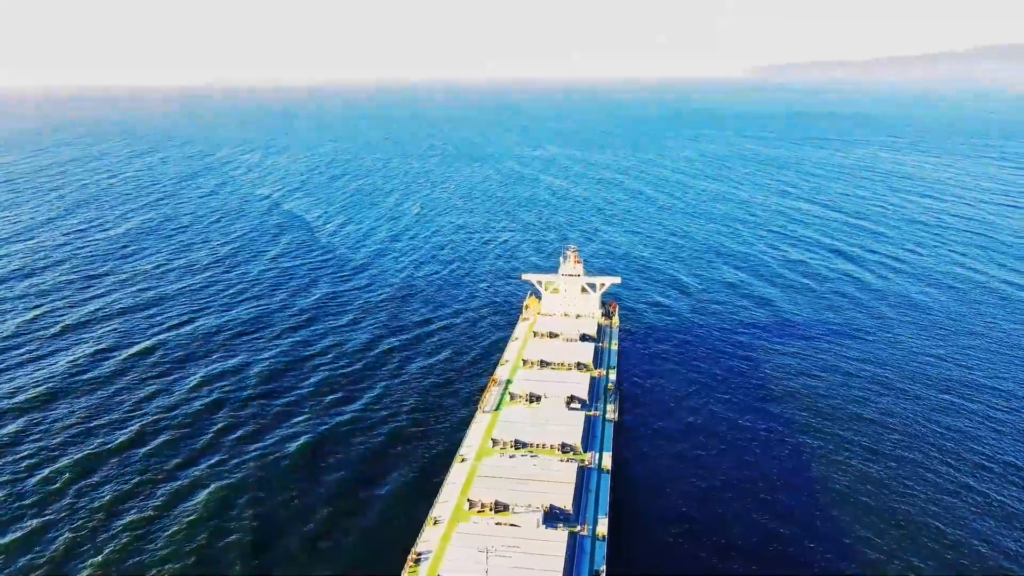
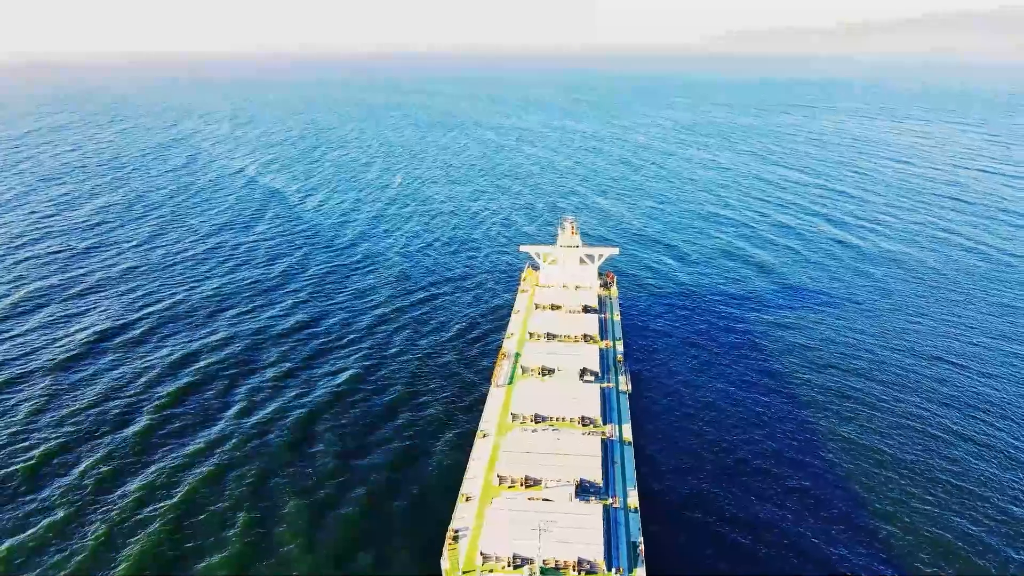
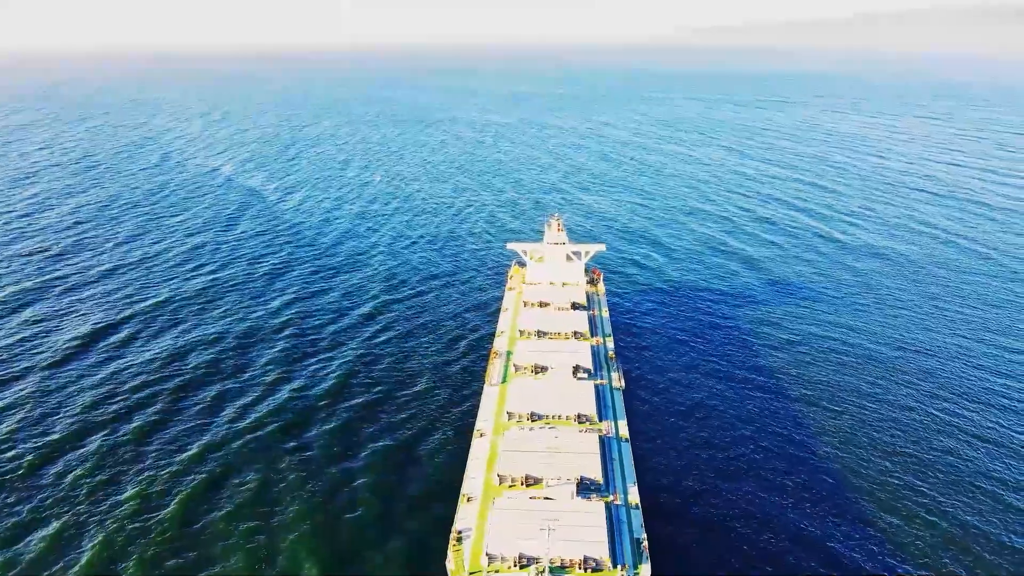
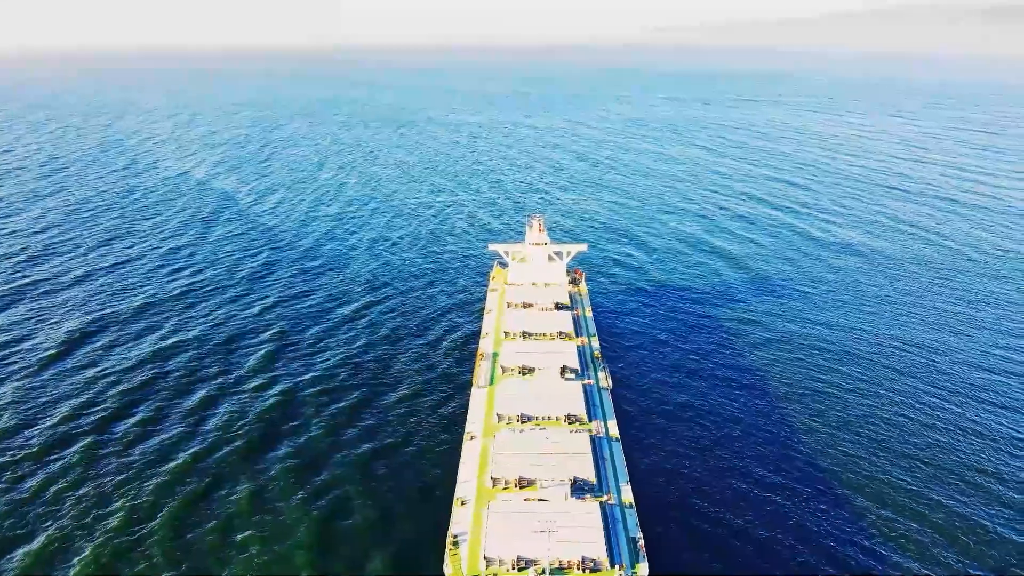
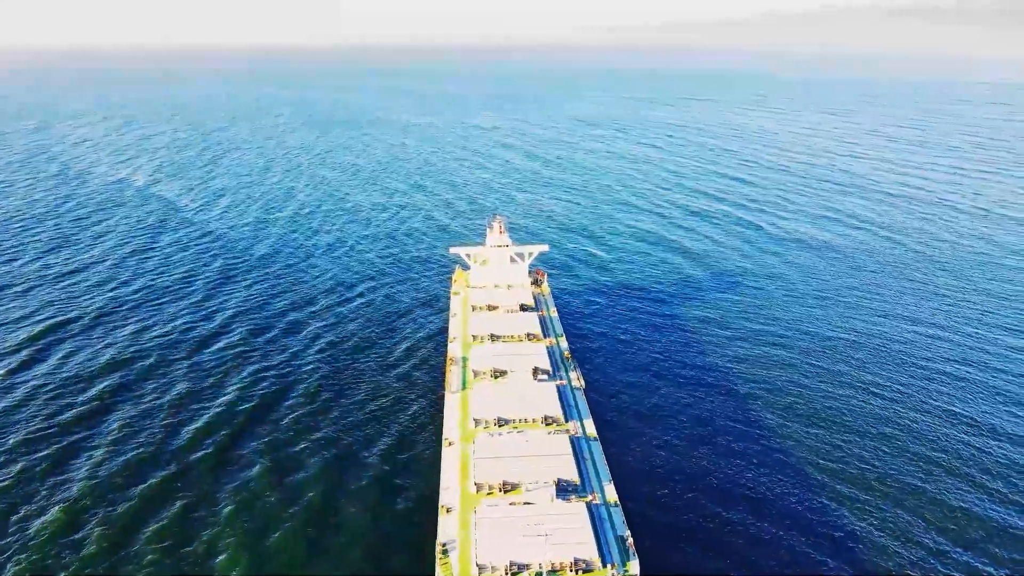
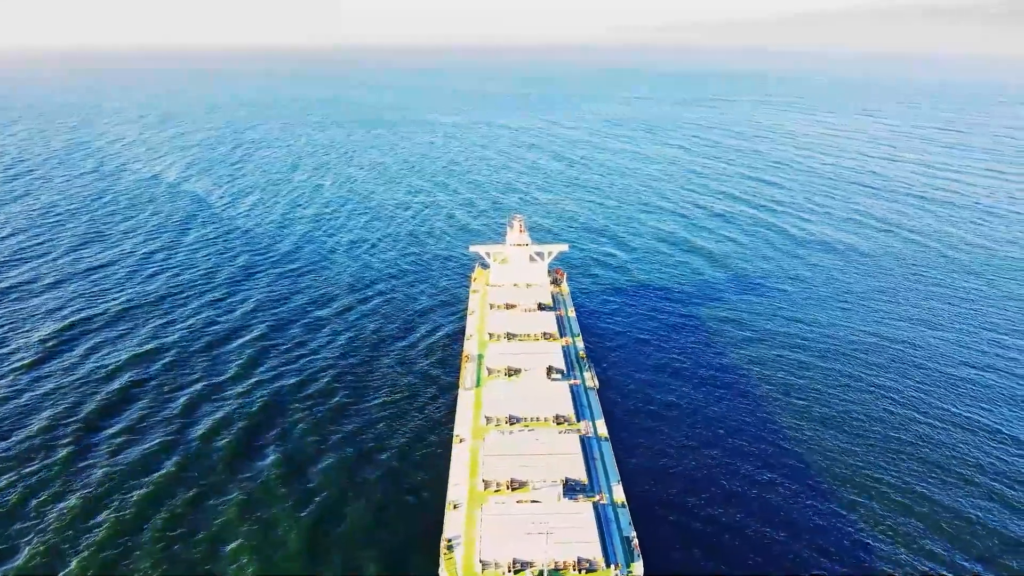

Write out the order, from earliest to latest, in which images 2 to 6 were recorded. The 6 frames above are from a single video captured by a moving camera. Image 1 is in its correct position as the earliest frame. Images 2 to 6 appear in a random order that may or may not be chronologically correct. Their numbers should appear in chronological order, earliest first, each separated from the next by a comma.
2, 3, 4, 6, 5
